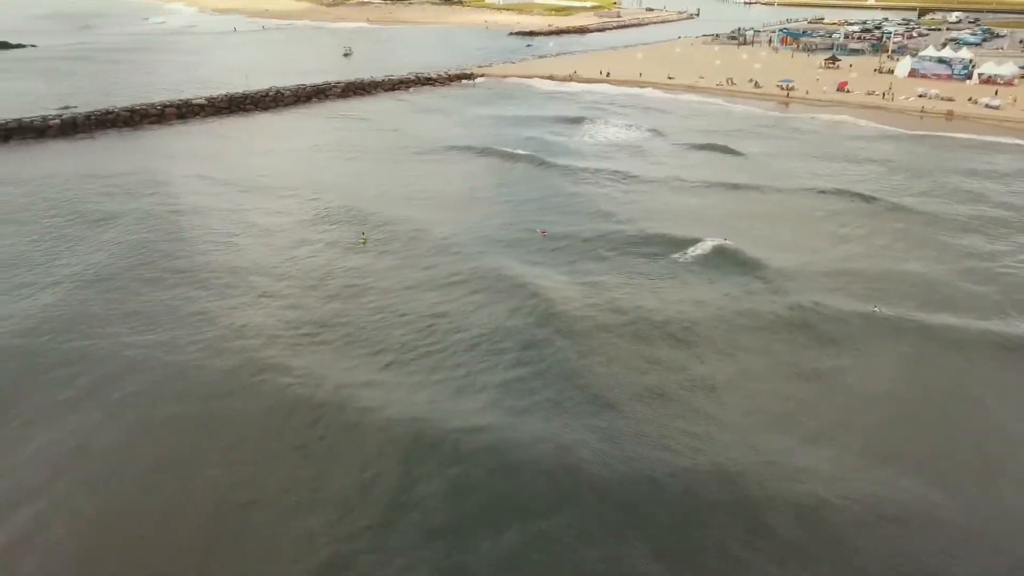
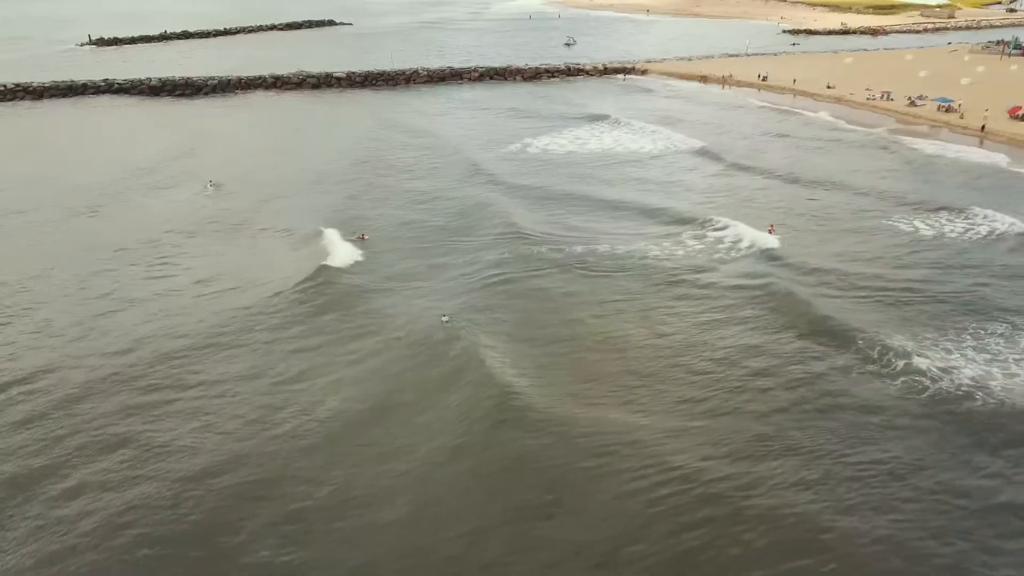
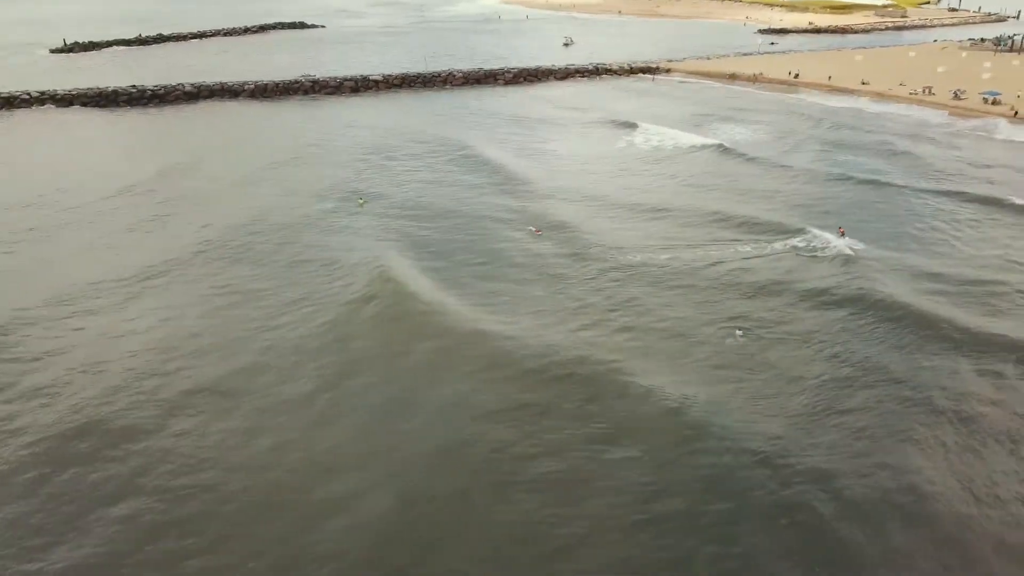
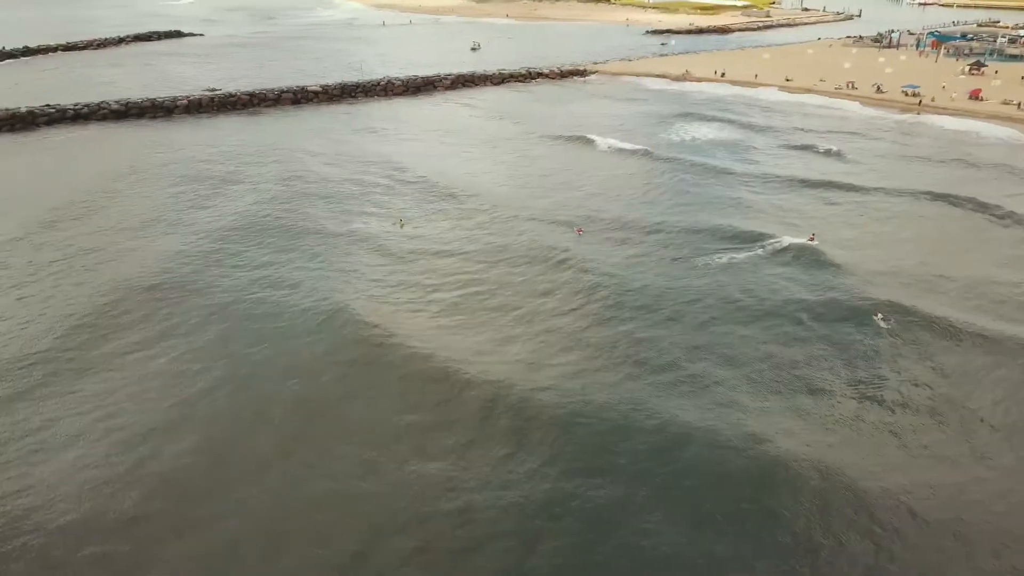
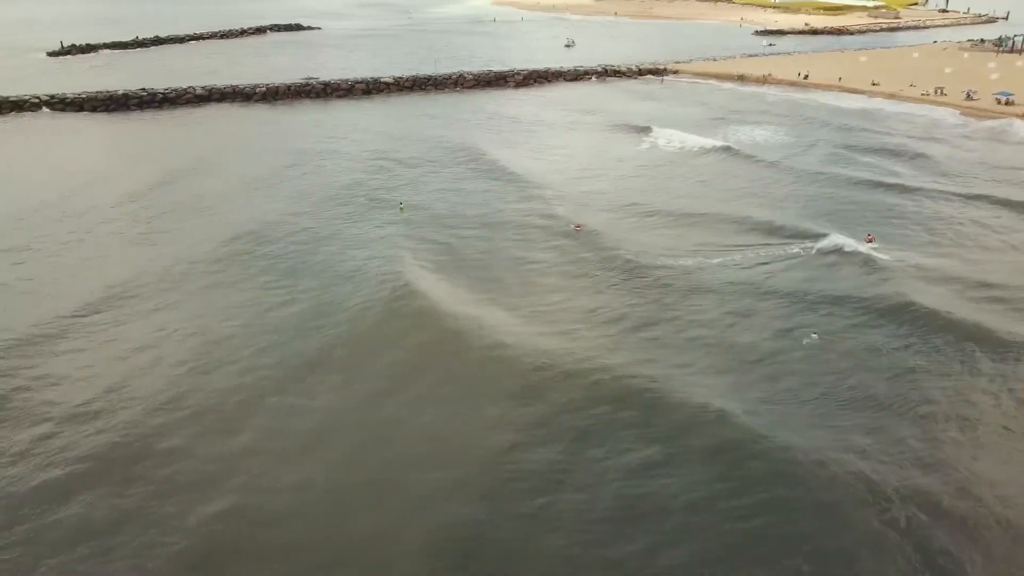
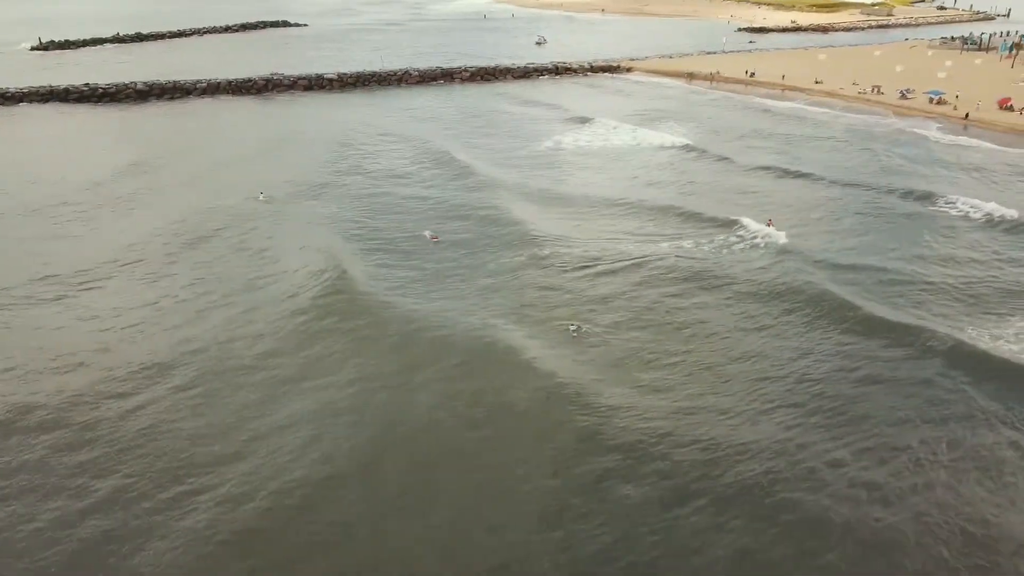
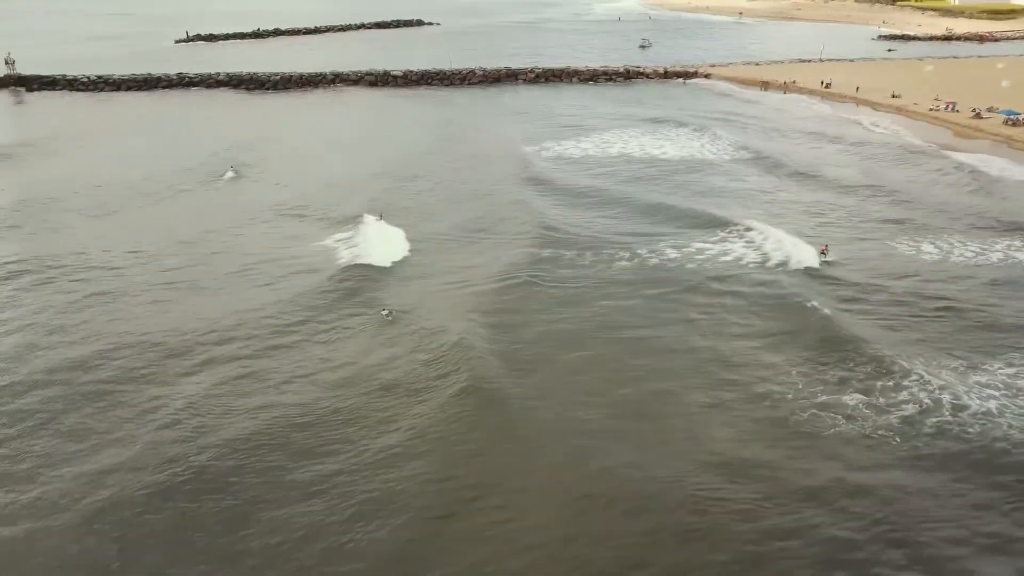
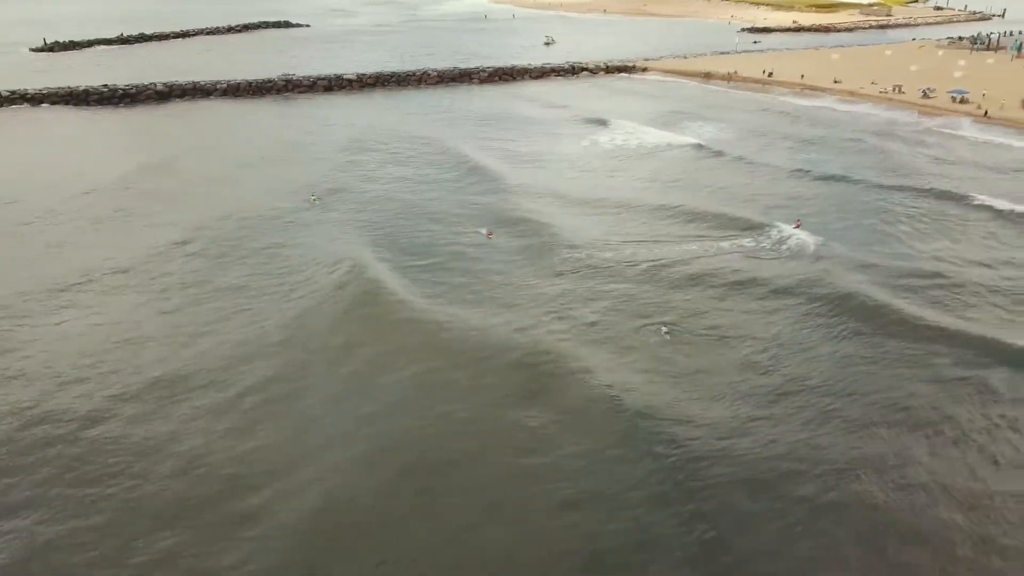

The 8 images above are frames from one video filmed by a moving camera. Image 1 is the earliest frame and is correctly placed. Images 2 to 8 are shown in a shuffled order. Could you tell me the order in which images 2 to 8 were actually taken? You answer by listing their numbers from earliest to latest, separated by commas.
4, 5, 3, 8, 6, 2, 7
